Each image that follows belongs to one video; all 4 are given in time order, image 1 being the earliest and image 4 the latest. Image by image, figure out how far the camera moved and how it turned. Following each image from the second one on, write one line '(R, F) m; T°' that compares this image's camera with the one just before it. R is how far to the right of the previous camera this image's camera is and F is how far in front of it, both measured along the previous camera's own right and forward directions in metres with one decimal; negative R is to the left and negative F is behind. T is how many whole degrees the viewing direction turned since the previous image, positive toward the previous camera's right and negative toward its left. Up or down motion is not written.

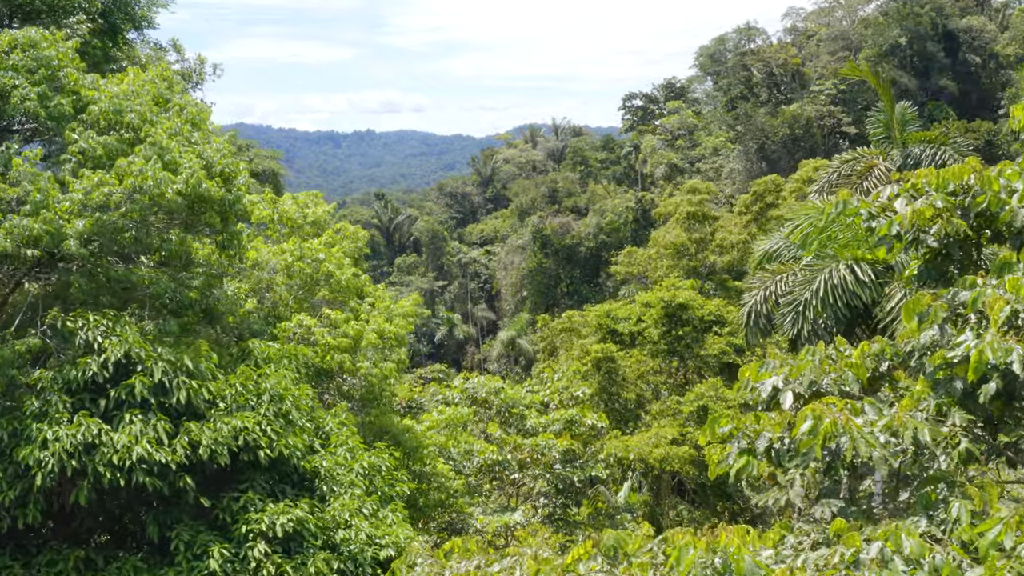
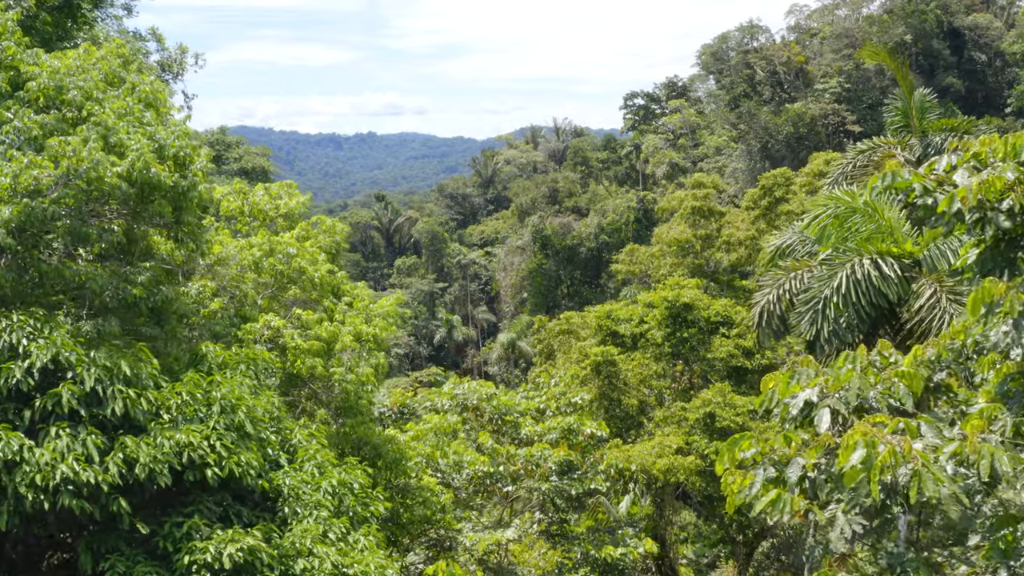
(+0.1, +0.7) m; 0°
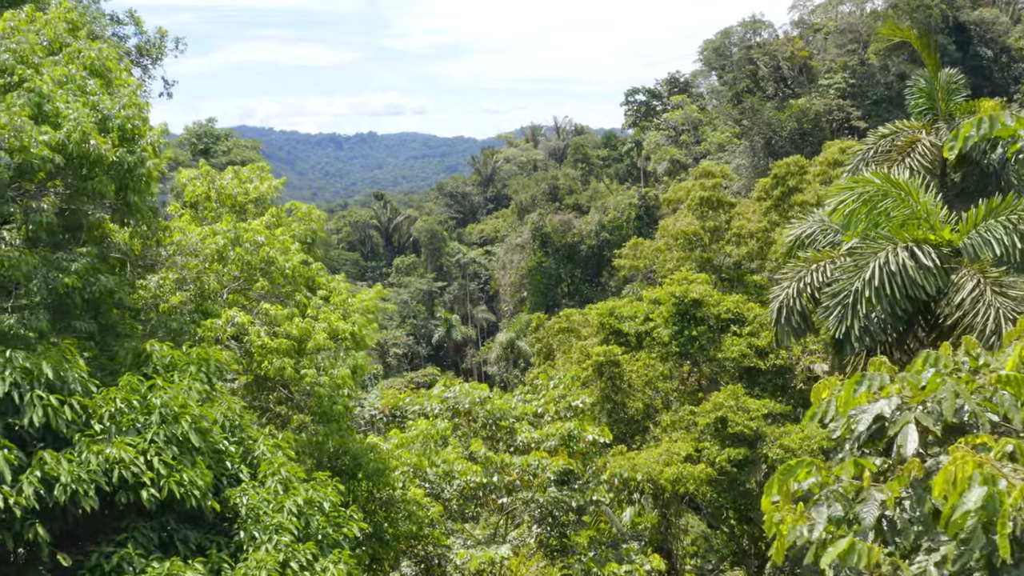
(+0.1, +0.8) m; 0°
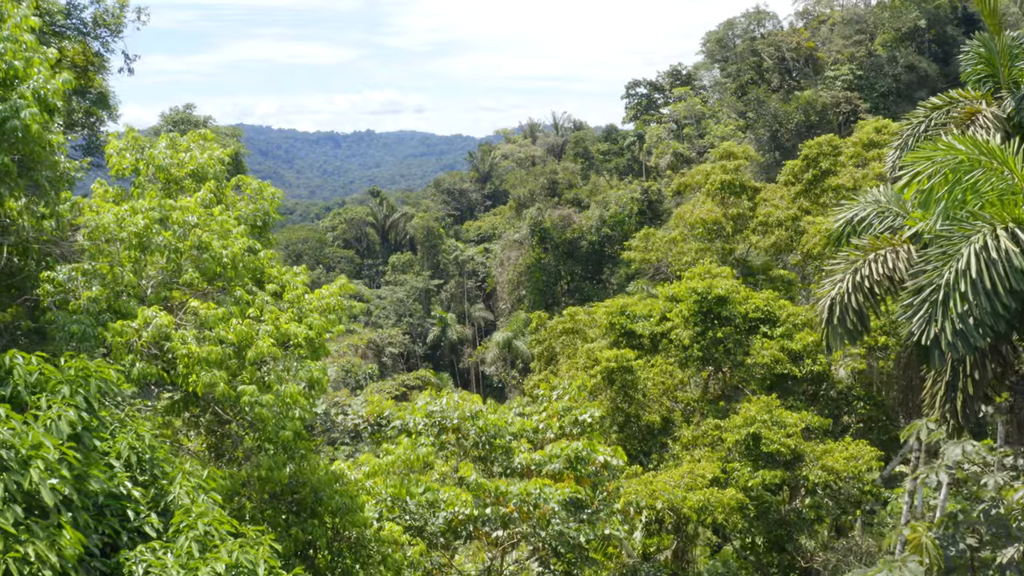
(0.0, +1.3) m; 0°
